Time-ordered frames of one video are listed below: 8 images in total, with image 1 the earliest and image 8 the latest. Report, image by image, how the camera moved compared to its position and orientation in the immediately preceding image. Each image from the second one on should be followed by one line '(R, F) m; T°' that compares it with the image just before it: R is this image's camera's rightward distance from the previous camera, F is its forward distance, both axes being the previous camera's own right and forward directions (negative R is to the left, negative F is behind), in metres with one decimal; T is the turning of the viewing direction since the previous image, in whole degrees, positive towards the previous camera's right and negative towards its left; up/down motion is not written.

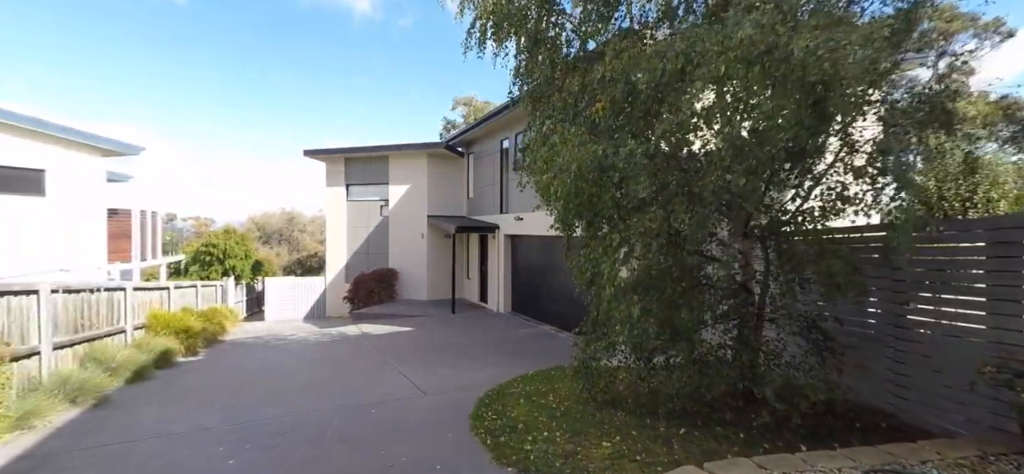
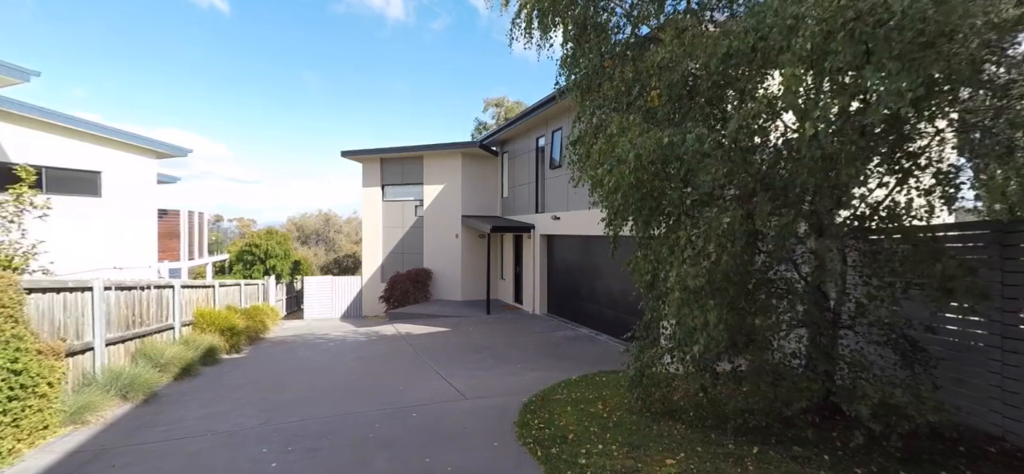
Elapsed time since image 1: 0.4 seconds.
(-0.1, +0.2) m; -4°
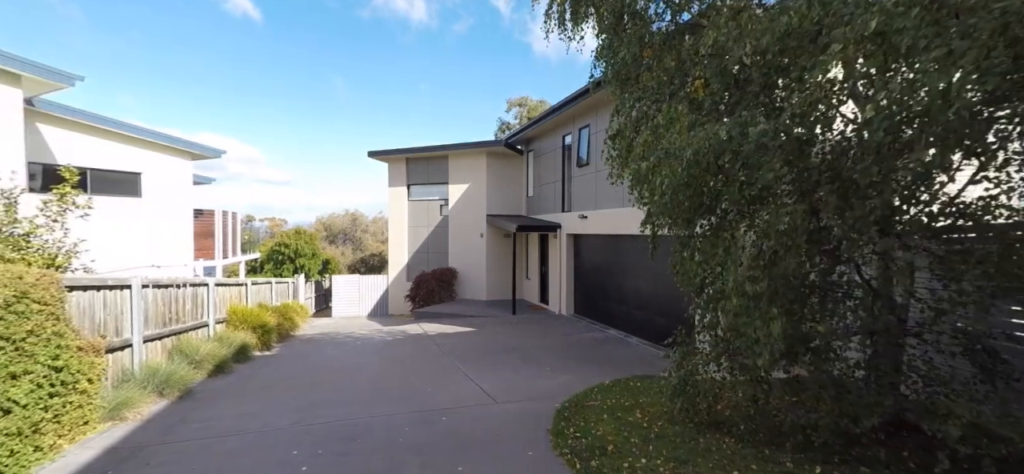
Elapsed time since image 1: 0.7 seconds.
(-0.1, +0.1) m; -3°
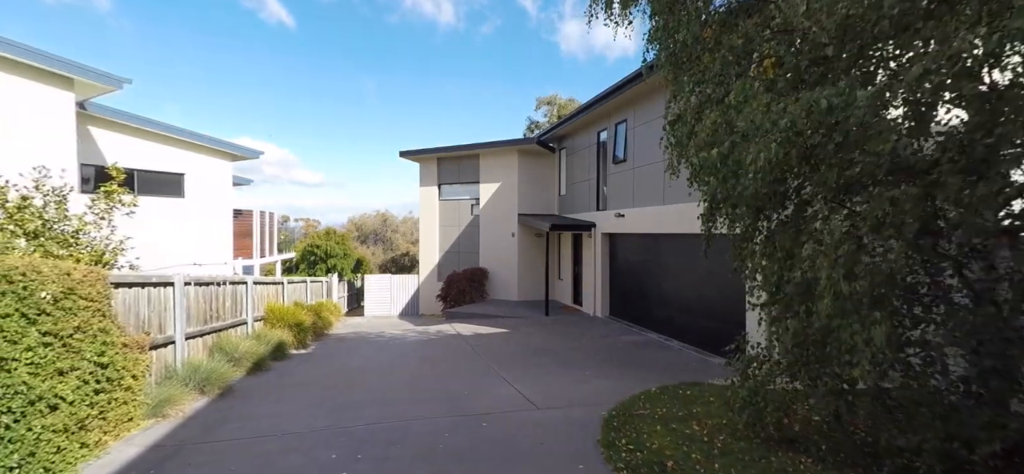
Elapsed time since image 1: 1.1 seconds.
(-0.2, +0.2) m; -3°
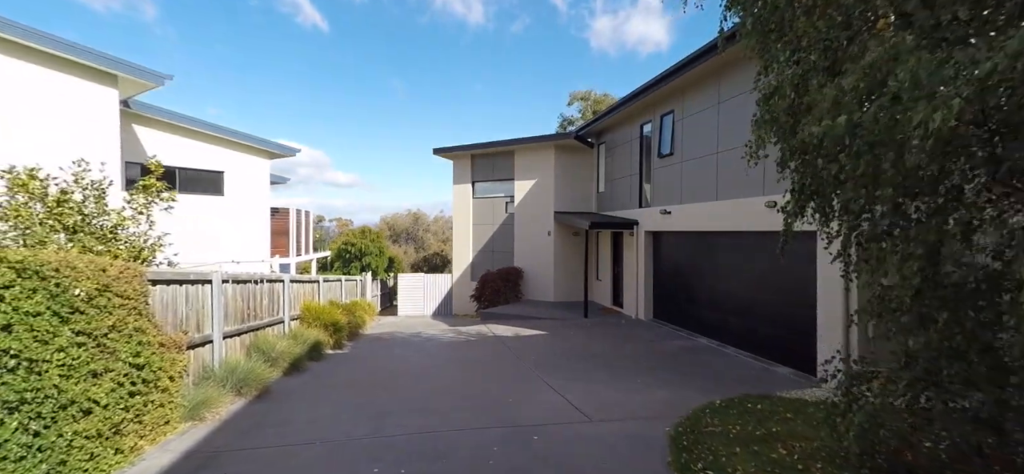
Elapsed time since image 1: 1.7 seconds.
(-0.2, +0.4) m; -3°
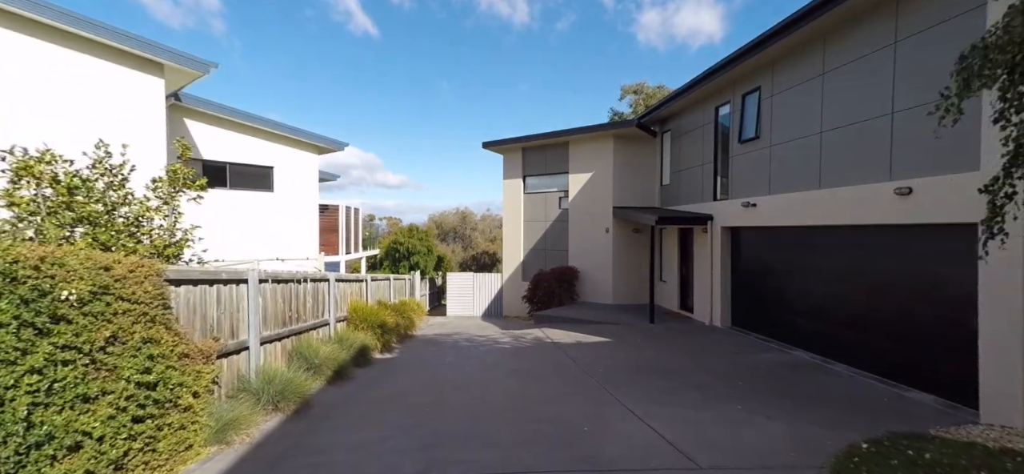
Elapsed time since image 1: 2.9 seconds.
(-0.3, +0.9) m; -5°
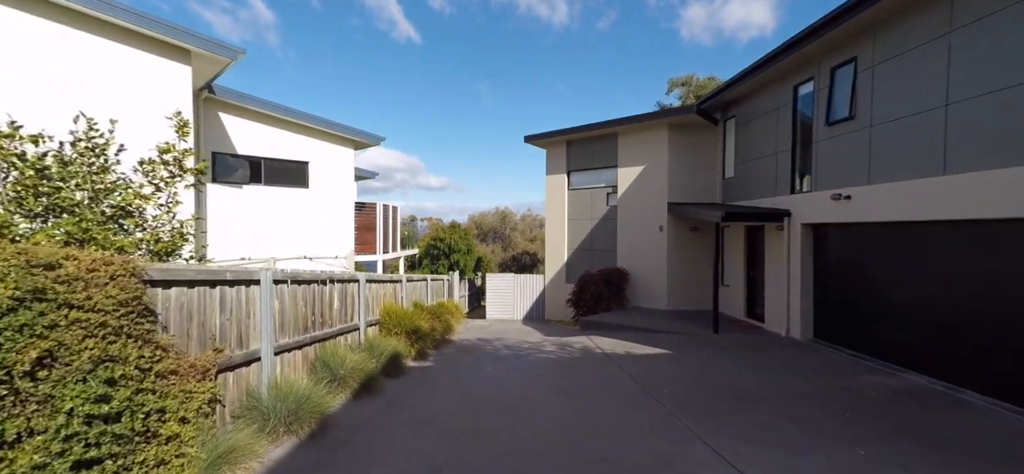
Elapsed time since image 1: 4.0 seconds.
(-0.1, +1.0) m; -5°
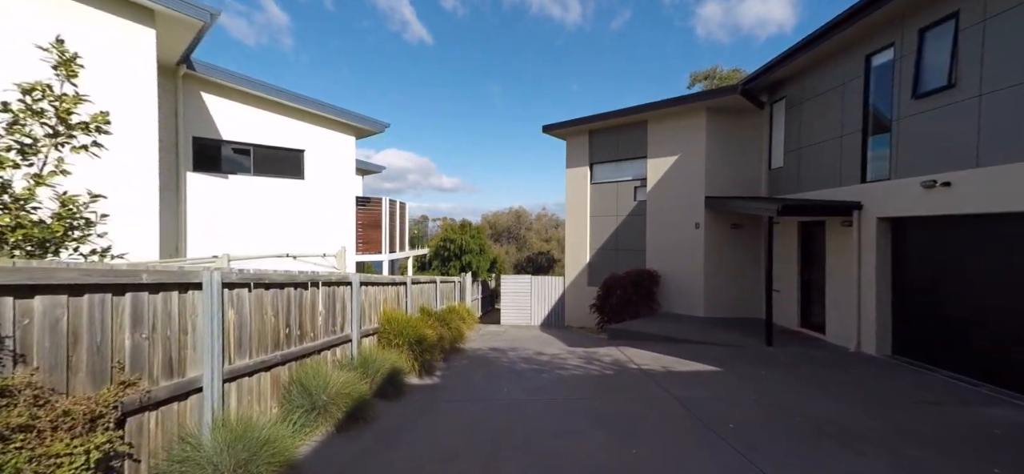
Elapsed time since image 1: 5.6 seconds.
(-0.1, +1.3) m; -2°
